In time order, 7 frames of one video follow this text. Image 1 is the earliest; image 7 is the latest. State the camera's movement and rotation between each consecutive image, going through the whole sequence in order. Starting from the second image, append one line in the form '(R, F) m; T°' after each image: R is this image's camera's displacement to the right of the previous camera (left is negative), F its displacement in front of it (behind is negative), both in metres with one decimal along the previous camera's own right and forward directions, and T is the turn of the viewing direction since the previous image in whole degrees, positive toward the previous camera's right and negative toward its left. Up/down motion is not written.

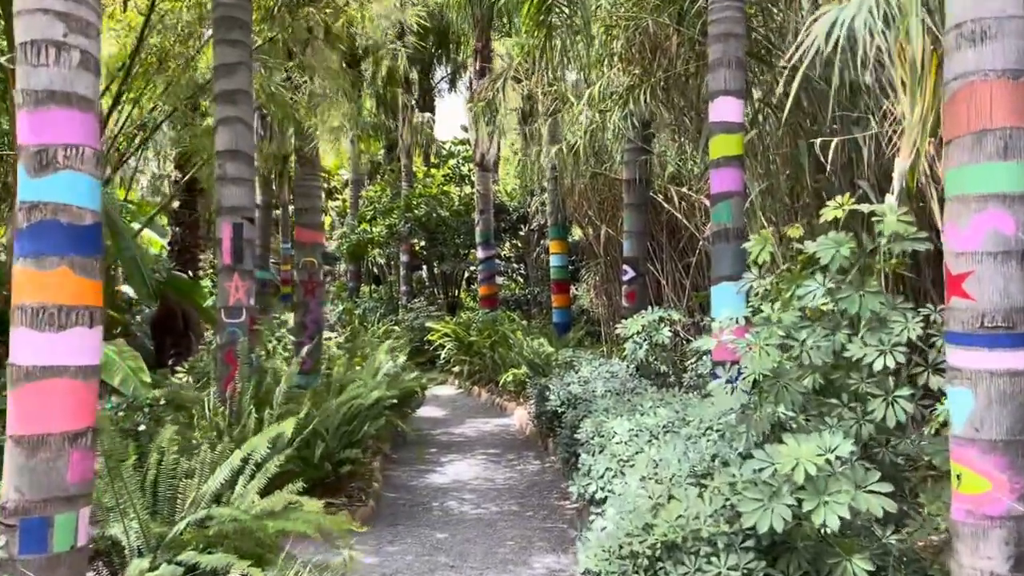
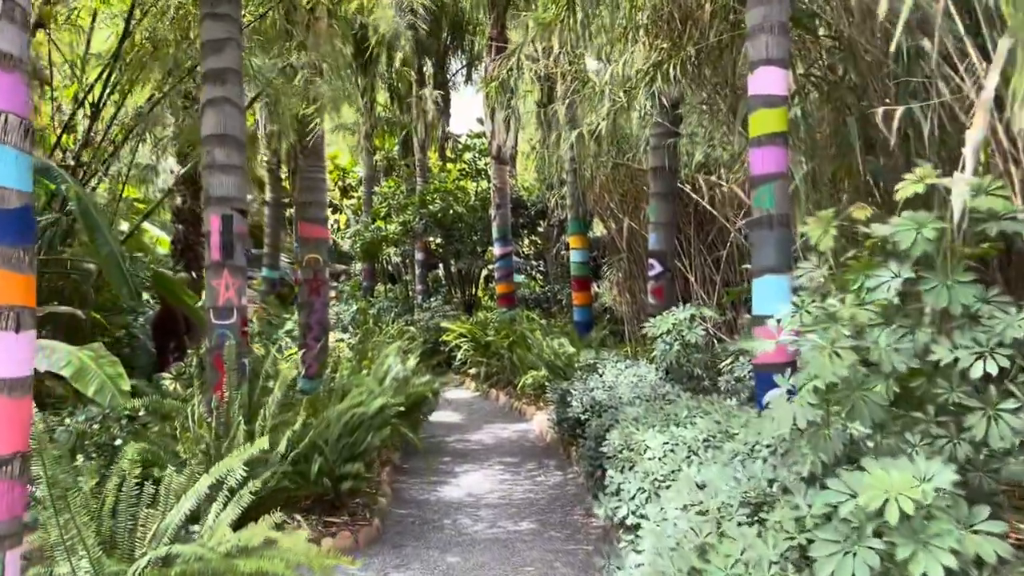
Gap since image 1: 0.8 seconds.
(0.0, +0.3) m; -1°
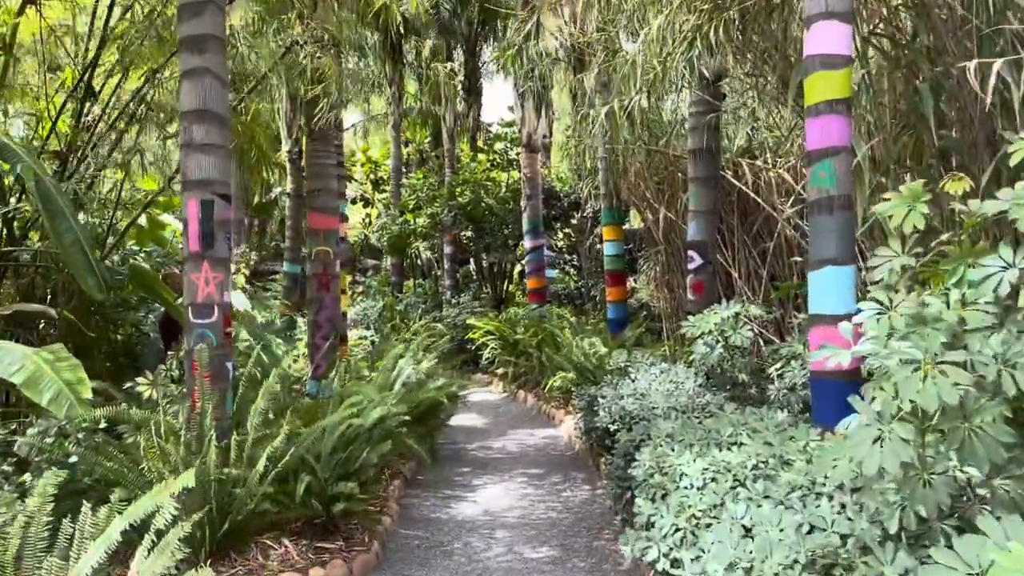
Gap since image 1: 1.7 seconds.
(+0.1, +0.4) m; -3°
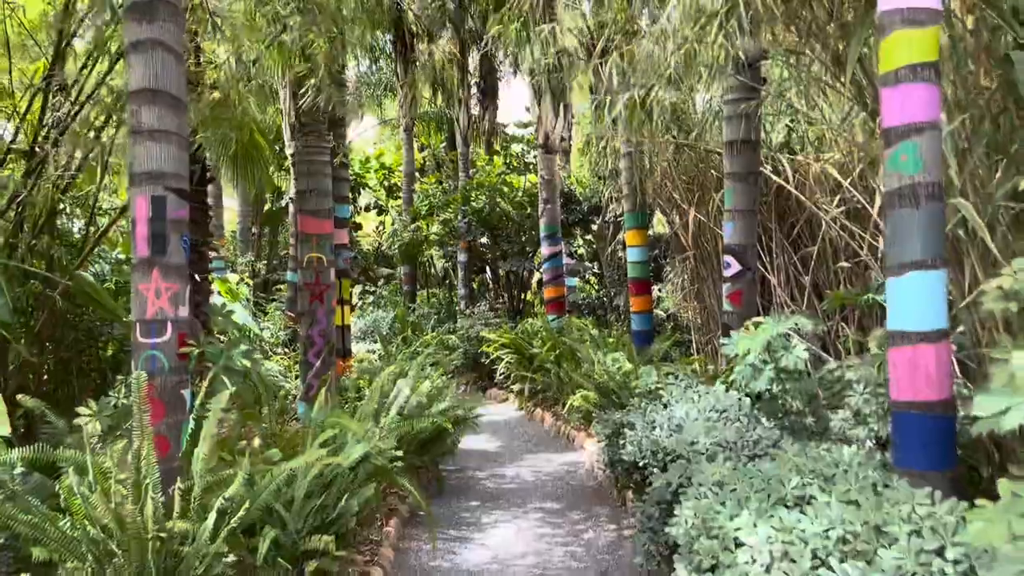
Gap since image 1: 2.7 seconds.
(0.0, +0.5) m; -1°
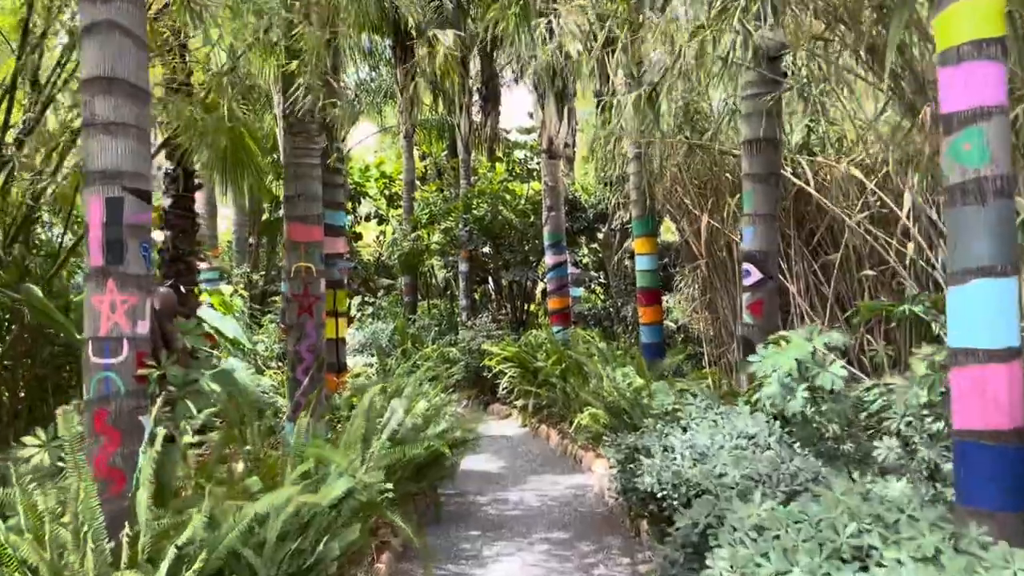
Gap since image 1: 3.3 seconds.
(0.0, +0.3) m; 0°
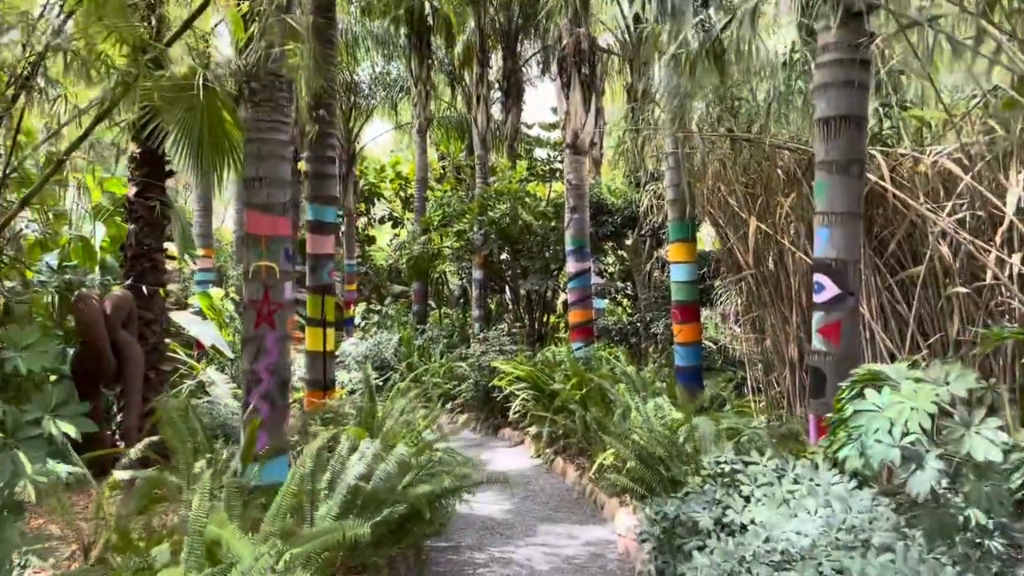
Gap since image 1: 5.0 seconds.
(+0.1, +0.7) m; -2°
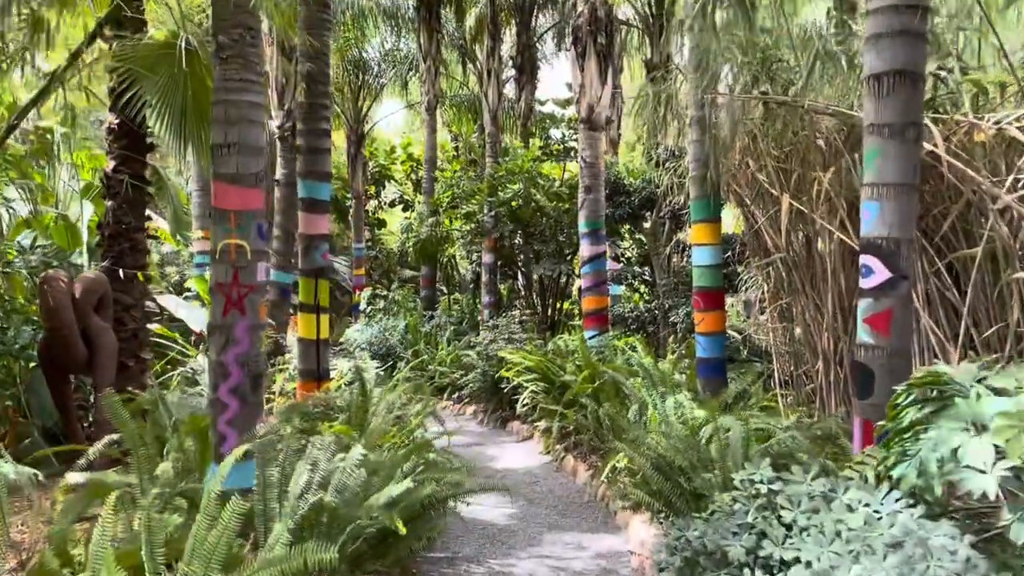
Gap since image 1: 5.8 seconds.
(+0.1, +0.4) m; -1°
